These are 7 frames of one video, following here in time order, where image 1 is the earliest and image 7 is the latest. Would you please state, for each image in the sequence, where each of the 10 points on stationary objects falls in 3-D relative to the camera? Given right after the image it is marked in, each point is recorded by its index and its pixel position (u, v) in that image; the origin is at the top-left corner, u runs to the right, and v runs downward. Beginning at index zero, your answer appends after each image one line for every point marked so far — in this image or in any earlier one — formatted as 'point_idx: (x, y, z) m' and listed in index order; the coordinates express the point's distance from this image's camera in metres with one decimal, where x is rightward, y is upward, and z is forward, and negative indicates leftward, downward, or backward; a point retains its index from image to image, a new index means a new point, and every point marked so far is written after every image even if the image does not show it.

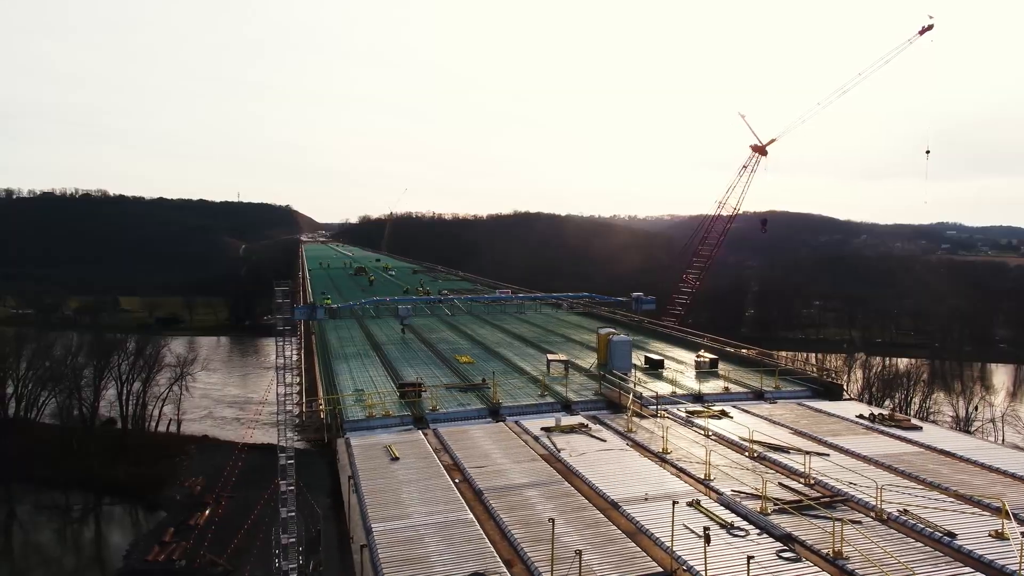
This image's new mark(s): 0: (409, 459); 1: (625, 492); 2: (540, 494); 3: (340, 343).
0: (-1.2, -2.0, +7.7) m
1: (+1.2, -2.0, +6.6) m
2: (+0.3, -2.1, +6.6) m
3: (-4.1, -1.3, +15.8) m
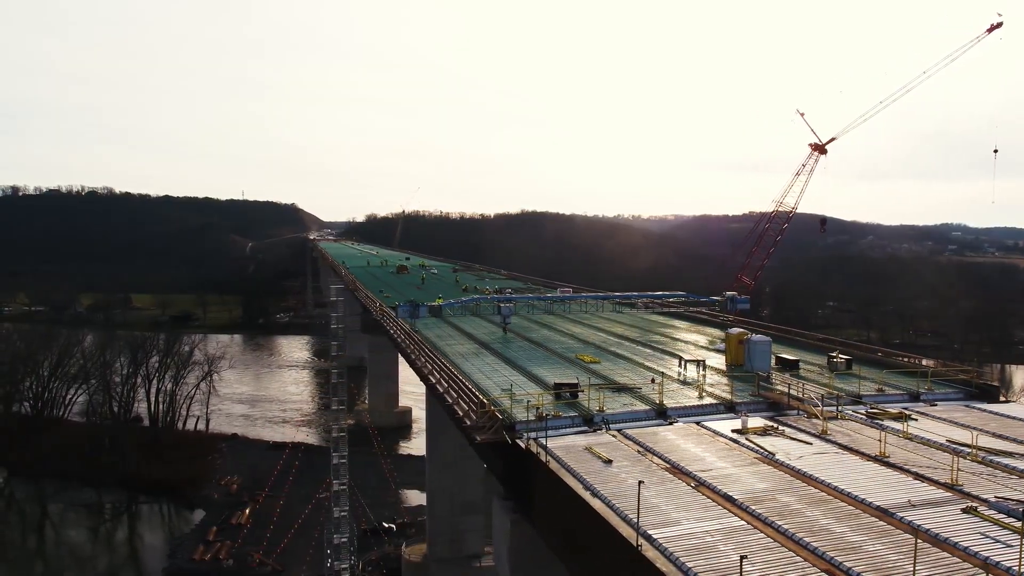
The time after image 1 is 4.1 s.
0: (+1.3, -2.0, +7.5) m
1: (+3.6, -2.0, +6.3) m
2: (+2.8, -2.0, +6.3) m
3: (-1.5, -1.3, +15.6) m
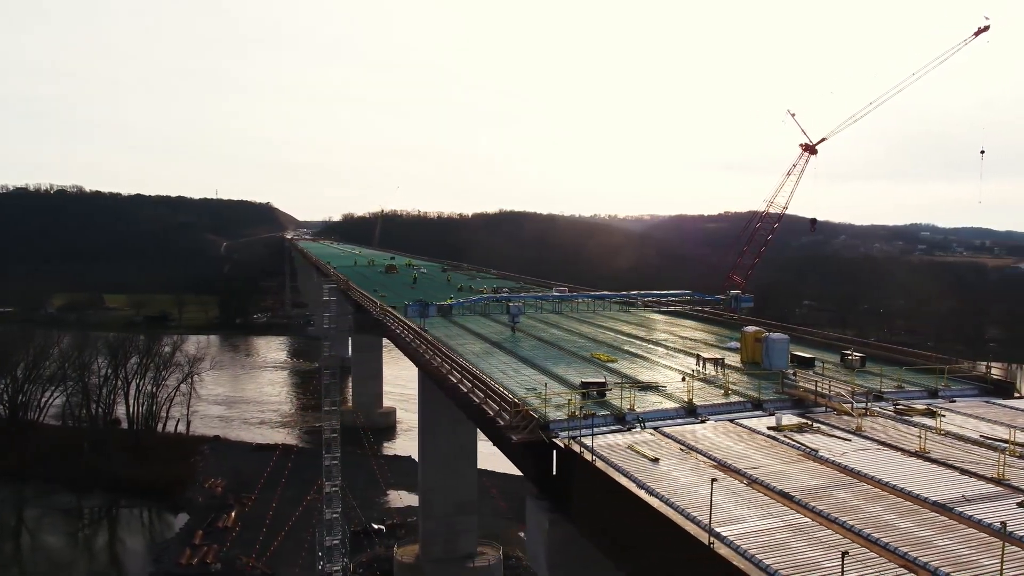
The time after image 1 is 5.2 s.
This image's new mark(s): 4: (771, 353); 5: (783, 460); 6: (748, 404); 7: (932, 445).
0: (+1.8, -2.0, +7.5) m
1: (+4.1, -2.0, +6.3) m
2: (+3.3, -2.0, +6.4) m
3: (-1.3, -1.3, +15.5) m
4: (+4.9, -1.2, +12.3) m
5: (+3.1, -1.9, +7.4) m
6: (+3.6, -1.8, +10.1) m
7: (+5.0, -1.9, +7.8) m
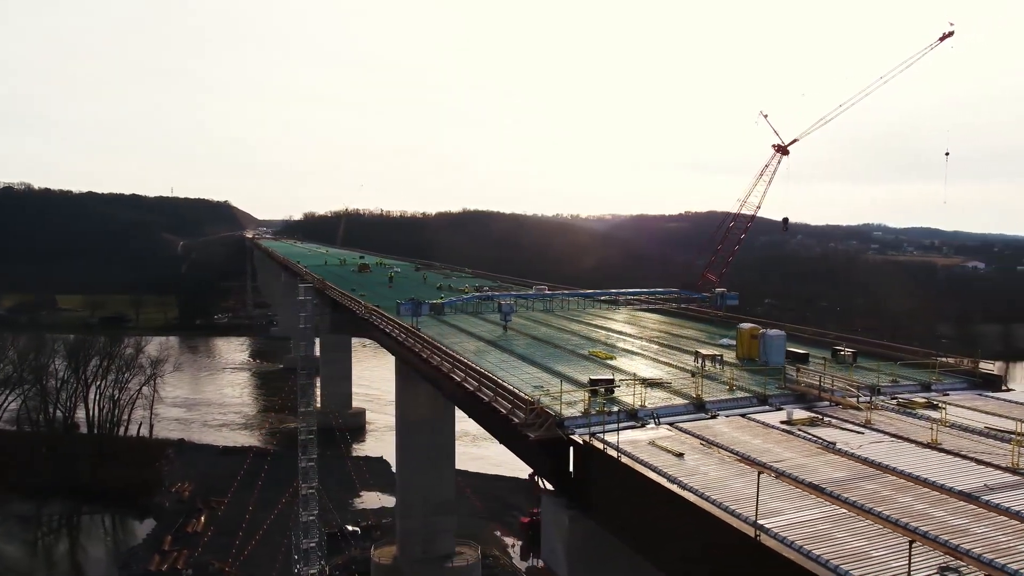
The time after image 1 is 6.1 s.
0: (+2.1, -1.9, +7.5) m
1: (+4.5, -1.9, +6.5) m
2: (+3.7, -2.0, +6.5) m
3: (-1.4, -1.2, +15.3) m
4: (+4.9, -1.2, +12.5) m
5: (+3.3, -1.9, +7.5) m
6: (+3.8, -1.7, +10.2) m
7: (+5.3, -1.8, +8.0) m
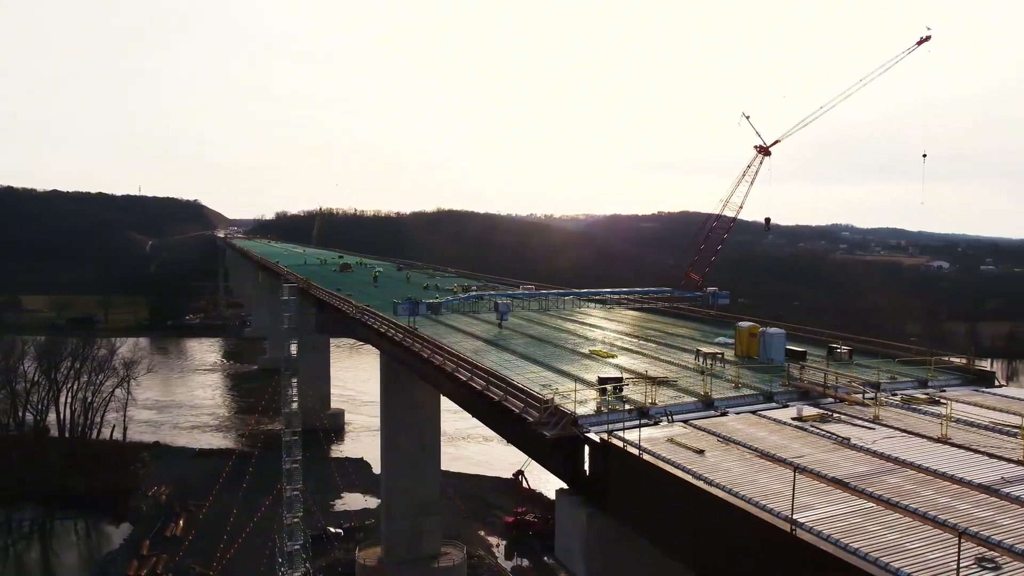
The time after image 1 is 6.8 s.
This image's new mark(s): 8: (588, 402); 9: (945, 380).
0: (+2.3, -1.9, +7.6) m
1: (+4.8, -1.9, +6.7) m
2: (+3.9, -1.9, +6.6) m
3: (-1.4, -1.2, +15.3) m
4: (+4.9, -1.1, +12.7) m
5: (+3.6, -1.9, +7.6) m
6: (+3.9, -1.7, +10.4) m
7: (+5.5, -1.8, +8.2) m
8: (+1.1, -1.7, +9.8) m
9: (+7.8, -1.6, +11.8) m
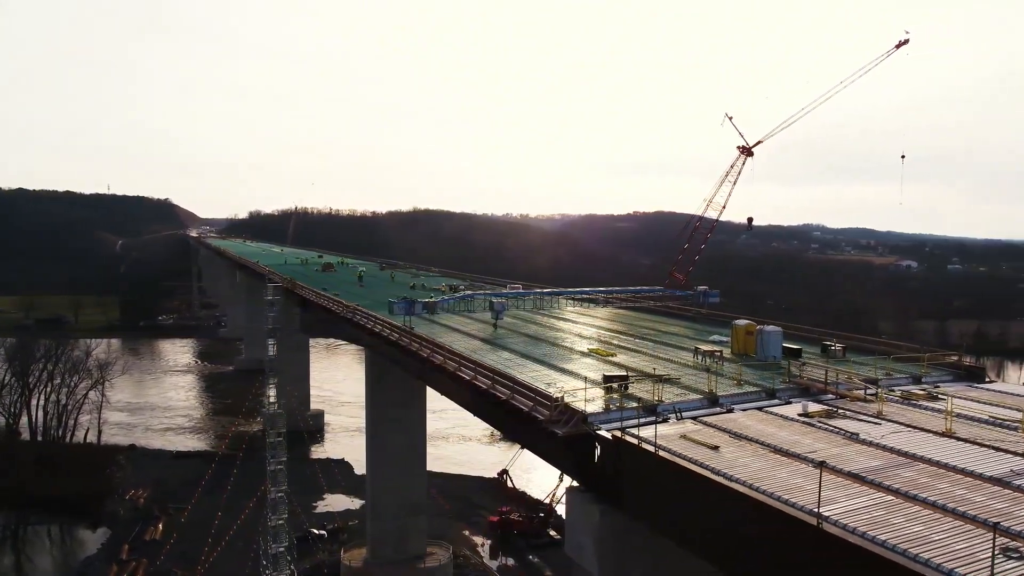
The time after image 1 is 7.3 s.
0: (+2.5, -1.9, +7.7) m
1: (+5.0, -1.9, +6.8) m
2: (+4.2, -1.9, +6.8) m
3: (-1.5, -1.2, +15.2) m
4: (+5.0, -1.1, +12.9) m
5: (+3.8, -1.8, +7.8) m
6: (+4.0, -1.7, +10.5) m
7: (+5.7, -1.8, +8.4) m
8: (+1.2, -1.7, +9.9) m
9: (+7.8, -1.6, +12.1) m
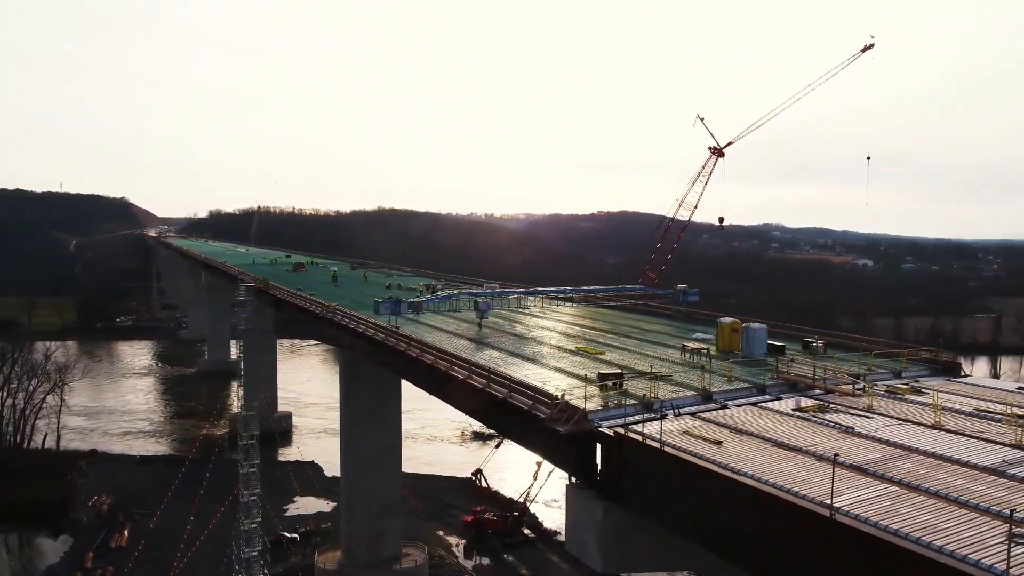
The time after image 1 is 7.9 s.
0: (+2.6, -1.8, +7.8) m
1: (+5.1, -1.9, +7.1) m
2: (+4.3, -1.9, +7.0) m
3: (-1.8, -1.2, +15.2) m
4: (+4.8, -1.1, +13.1) m
5: (+3.8, -1.8, +8.0) m
6: (+3.9, -1.6, +10.7) m
7: (+5.7, -1.7, +8.7) m
8: (+1.2, -1.6, +9.9) m
9: (+7.7, -1.6, +12.4) m
